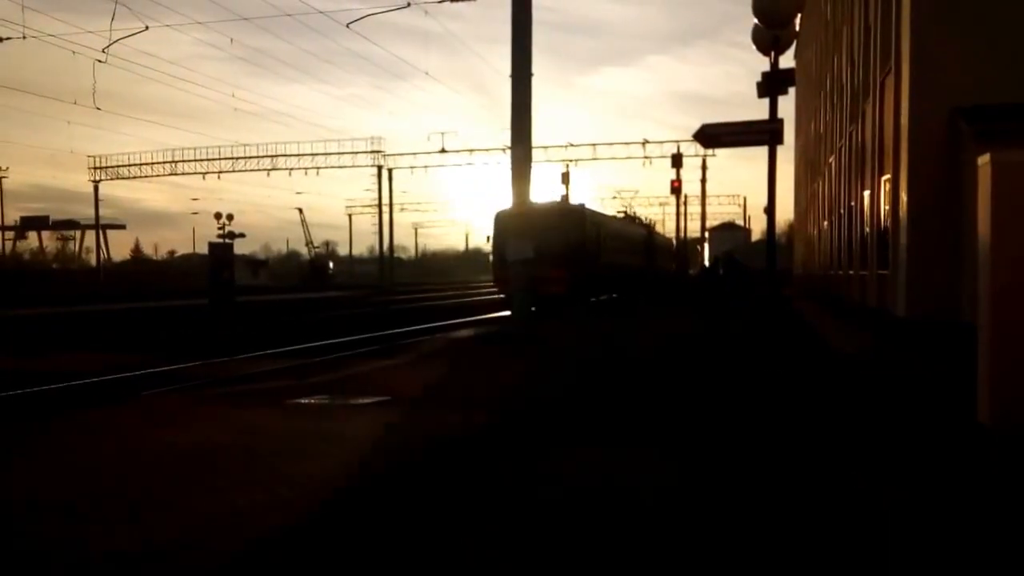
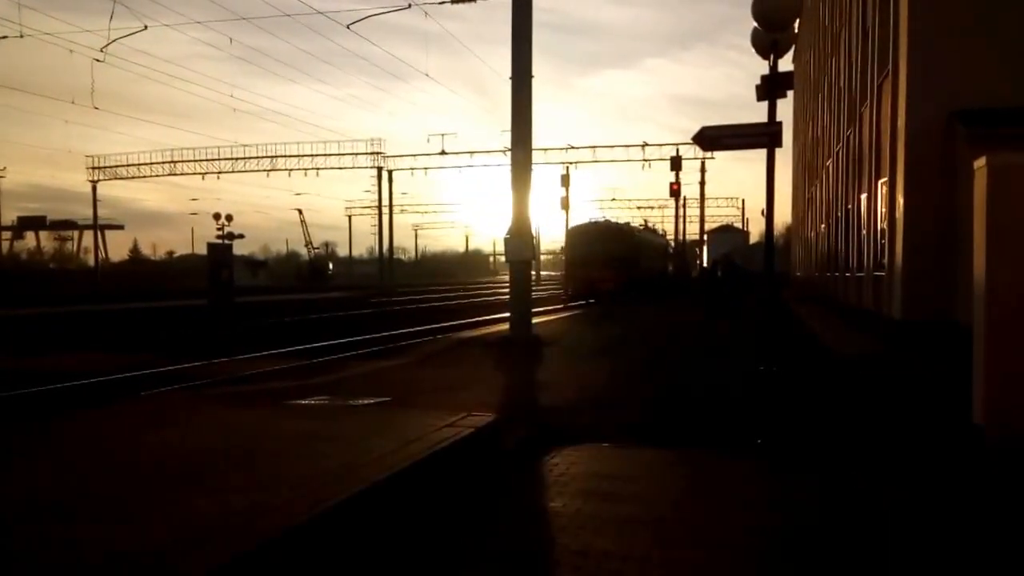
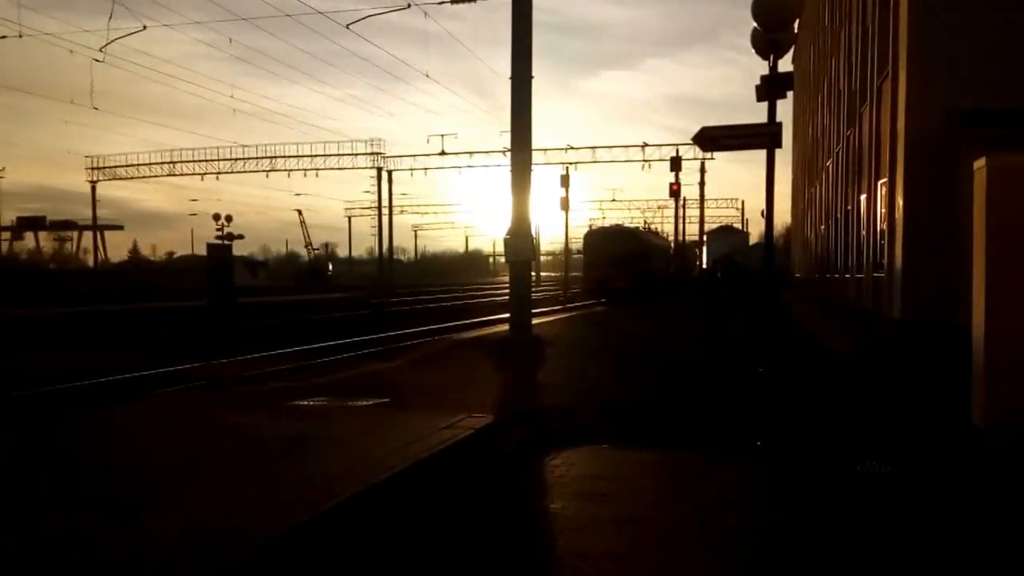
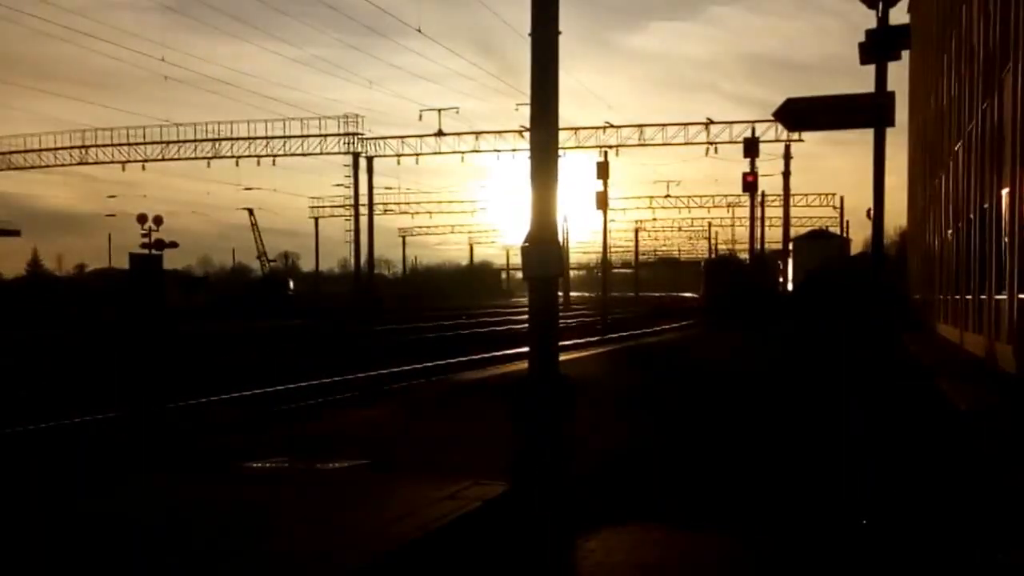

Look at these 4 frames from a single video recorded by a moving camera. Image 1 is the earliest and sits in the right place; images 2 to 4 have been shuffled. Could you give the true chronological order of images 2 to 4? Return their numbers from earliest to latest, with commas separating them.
2, 3, 4
